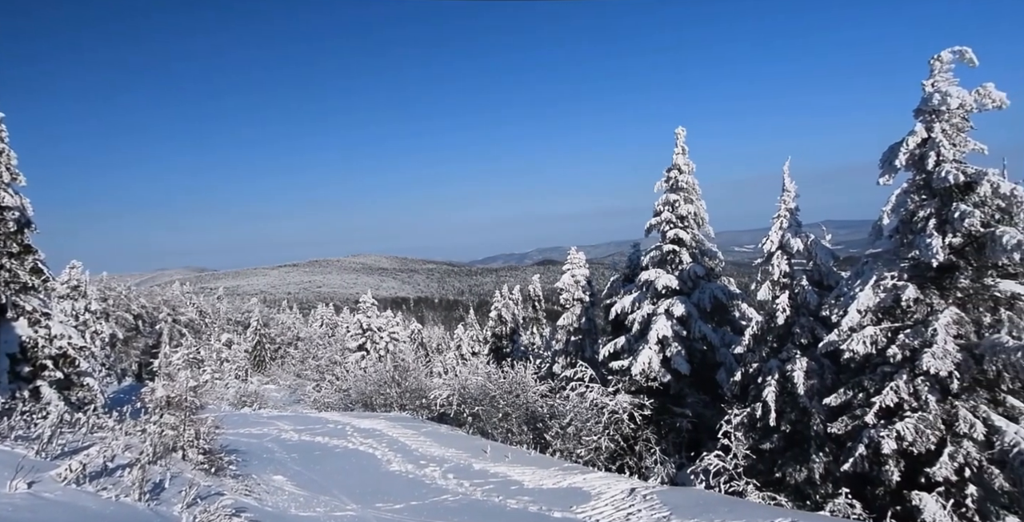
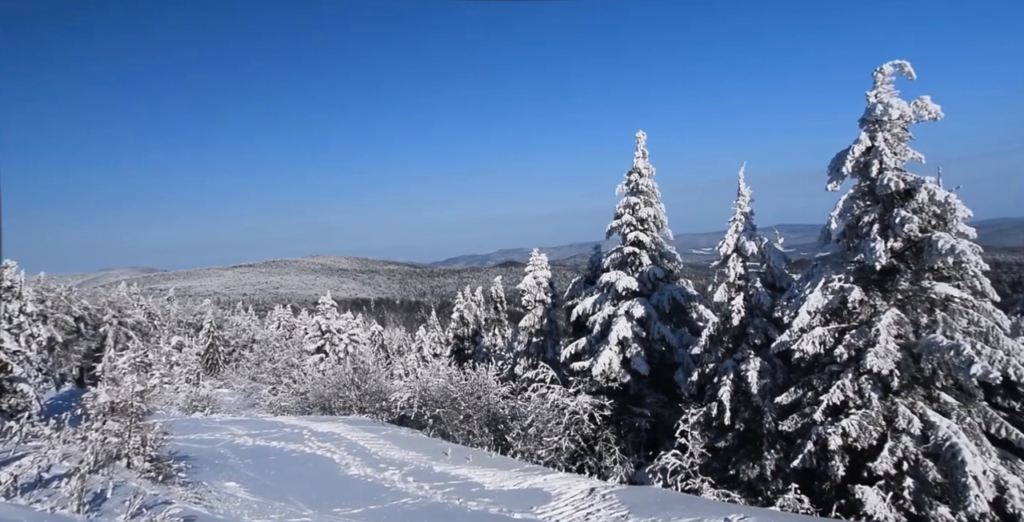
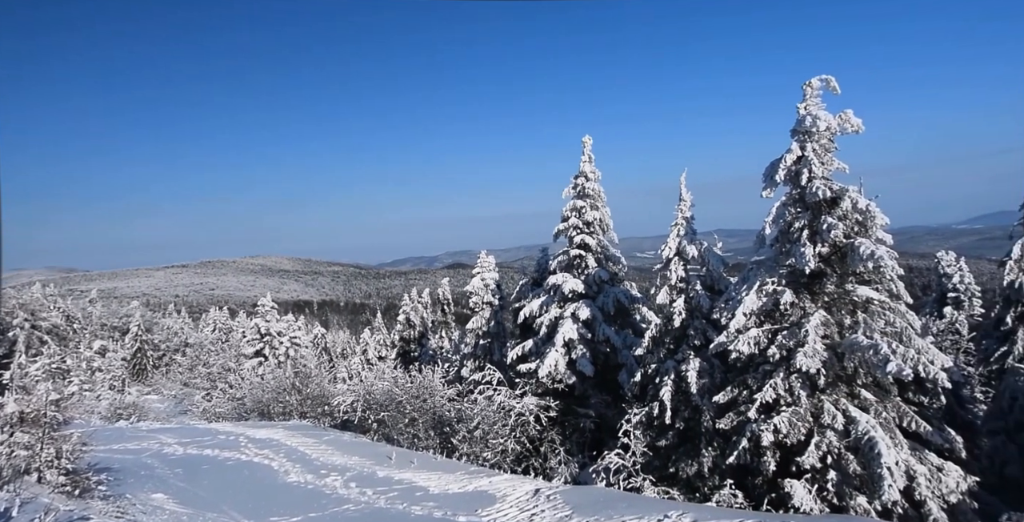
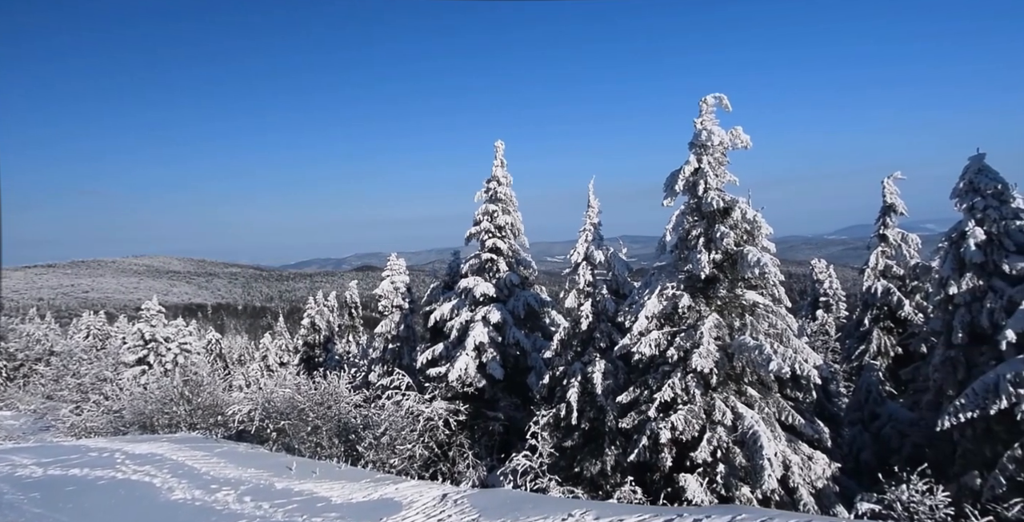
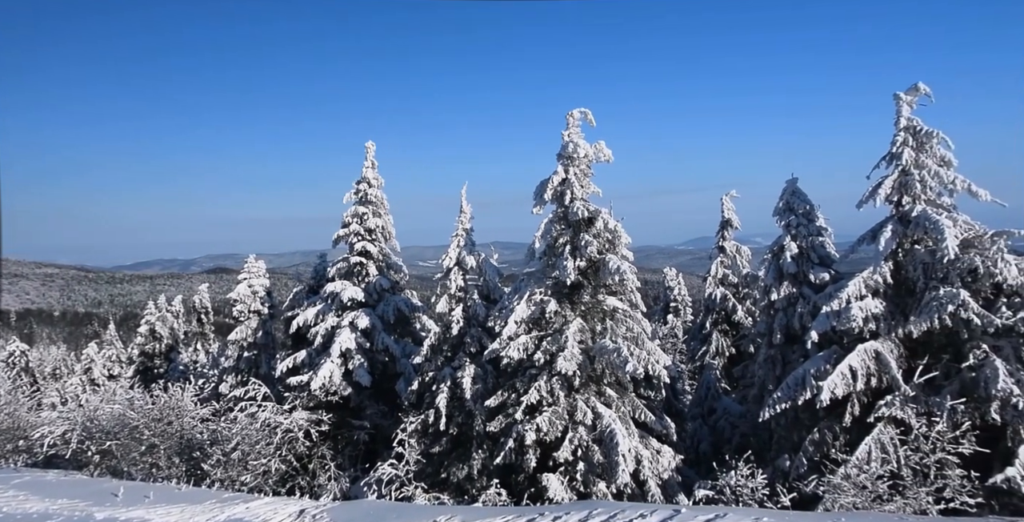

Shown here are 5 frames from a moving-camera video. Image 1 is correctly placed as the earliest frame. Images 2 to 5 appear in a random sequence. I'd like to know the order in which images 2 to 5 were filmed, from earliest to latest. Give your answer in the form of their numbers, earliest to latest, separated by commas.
2, 3, 4, 5
